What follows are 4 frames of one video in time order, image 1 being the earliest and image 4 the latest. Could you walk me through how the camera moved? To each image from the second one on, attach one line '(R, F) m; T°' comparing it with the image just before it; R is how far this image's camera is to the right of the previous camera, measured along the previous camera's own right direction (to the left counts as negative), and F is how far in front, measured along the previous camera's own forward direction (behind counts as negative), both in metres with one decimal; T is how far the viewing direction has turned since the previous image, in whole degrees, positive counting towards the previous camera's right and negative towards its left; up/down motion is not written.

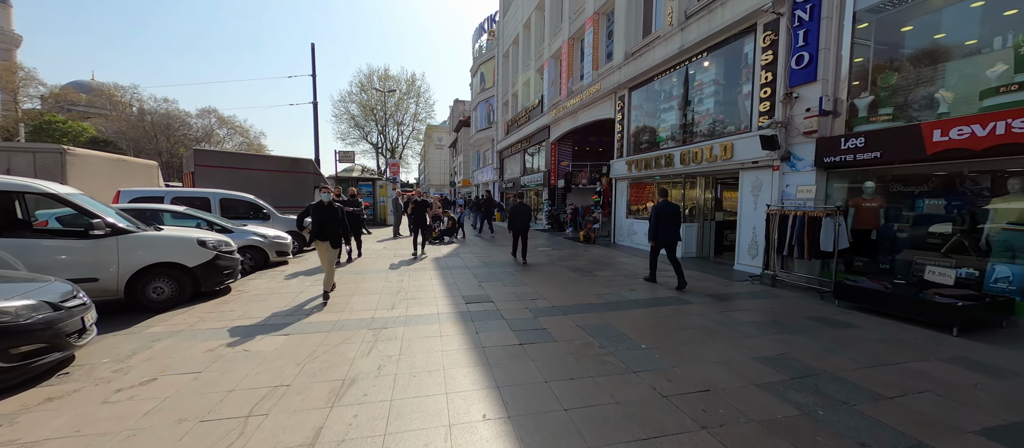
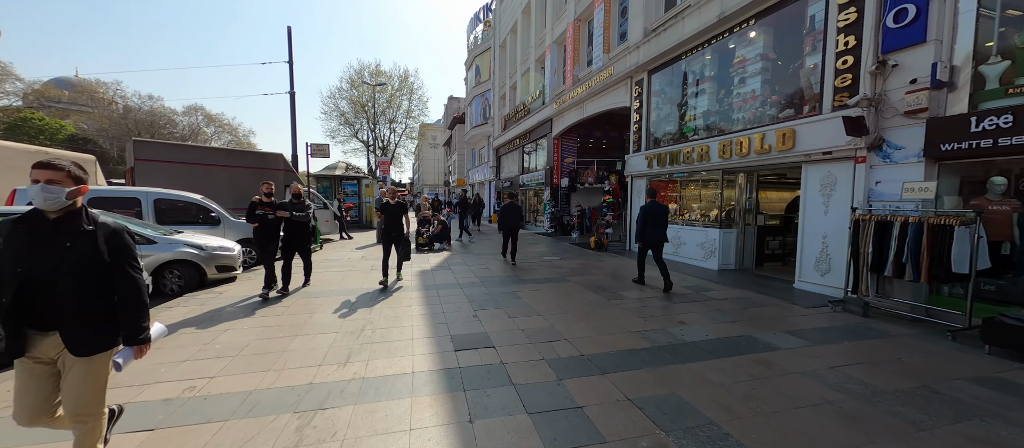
(-0.2, +1.7) m; +1°
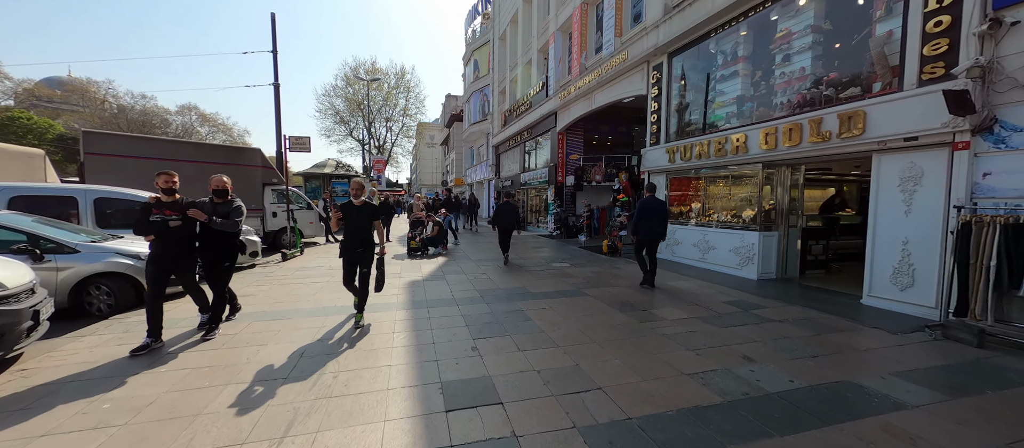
(-0.1, +1.1) m; 0°
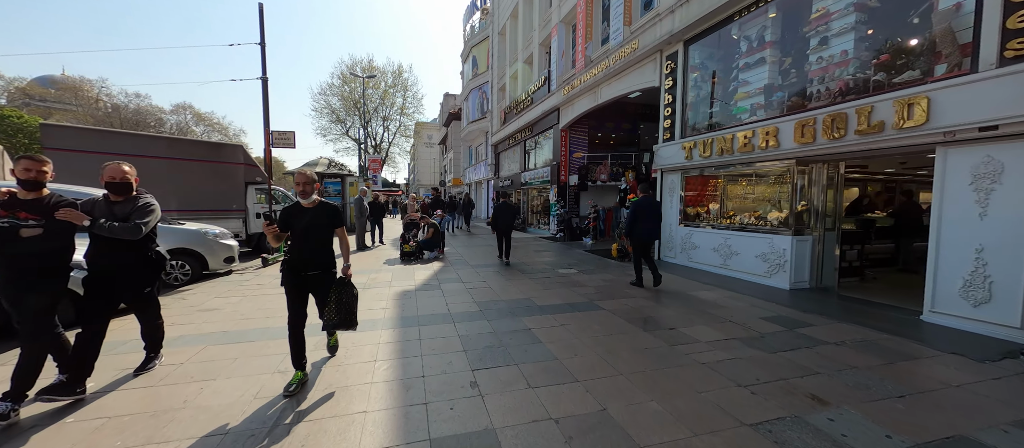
(-0.1, +0.7) m; 0°
